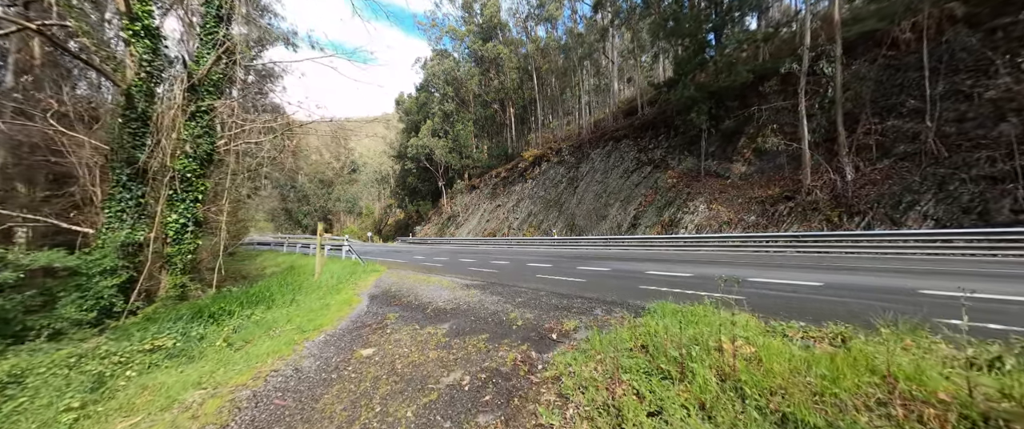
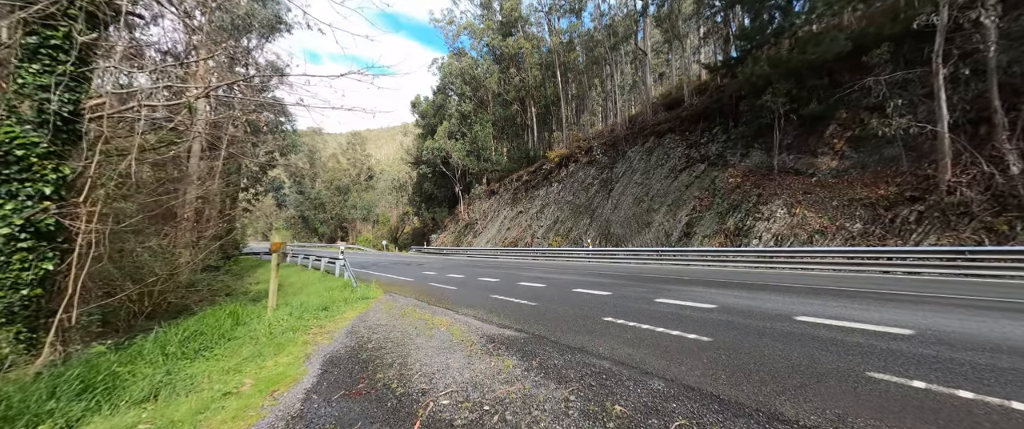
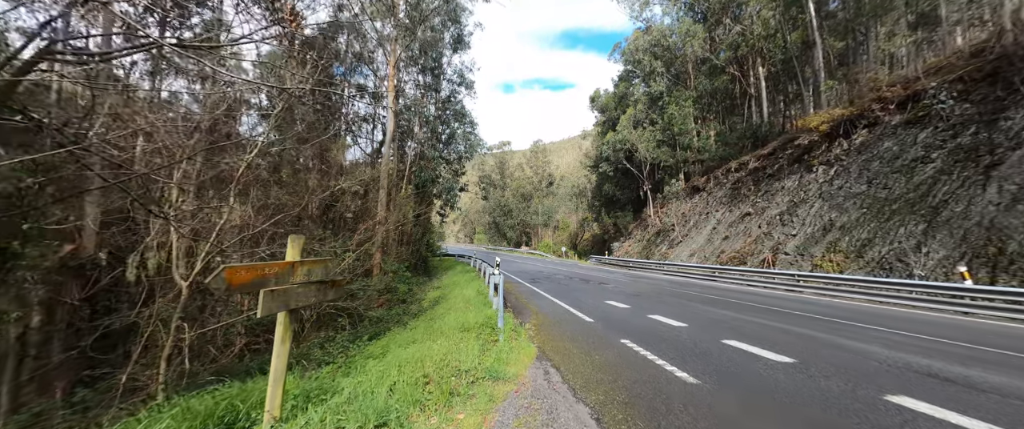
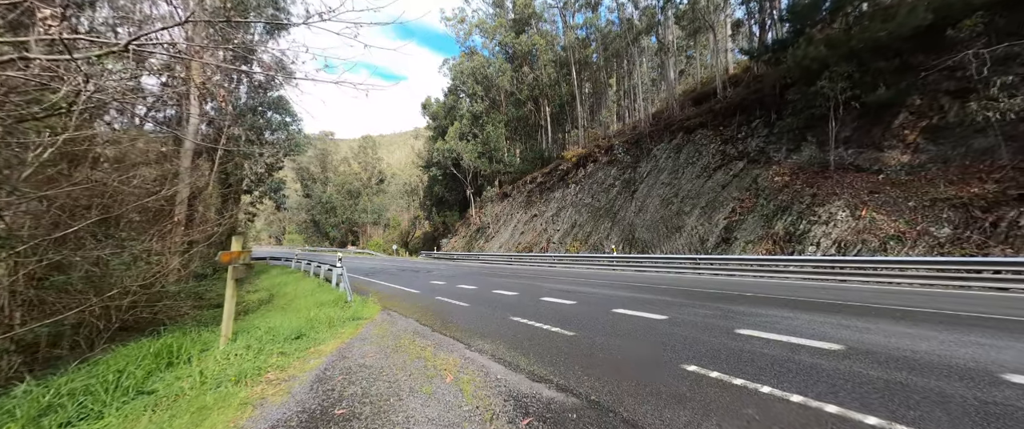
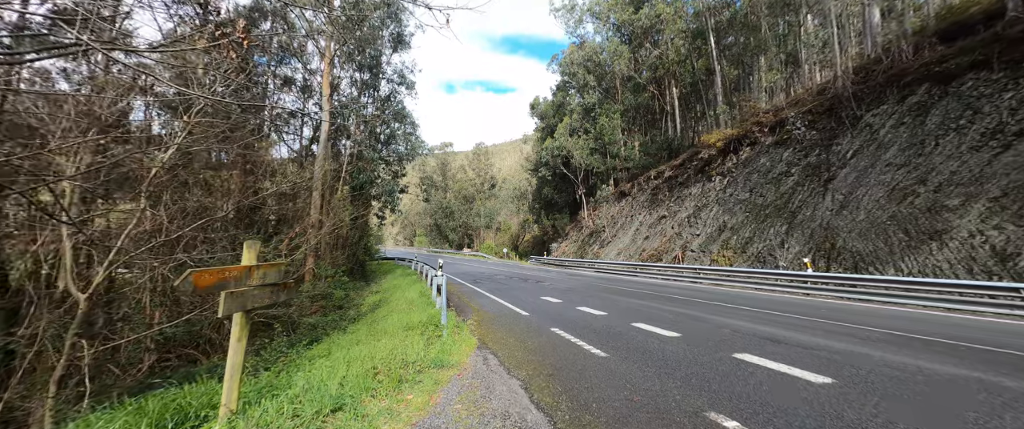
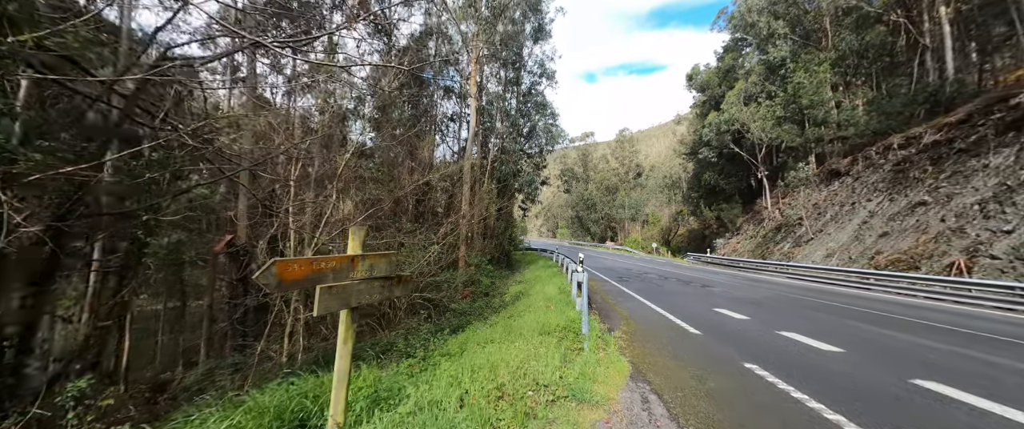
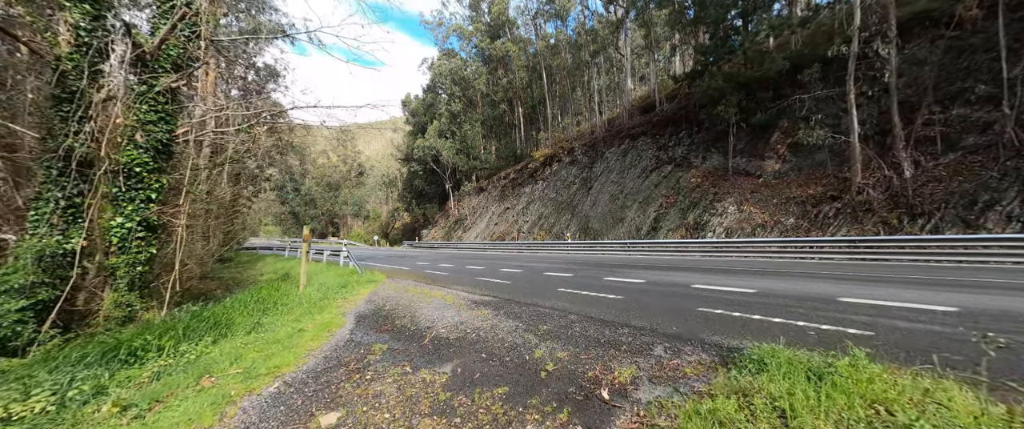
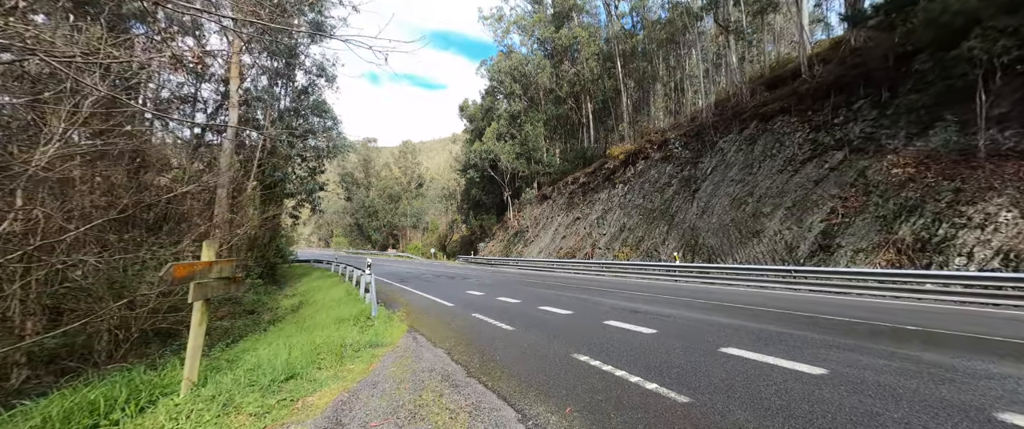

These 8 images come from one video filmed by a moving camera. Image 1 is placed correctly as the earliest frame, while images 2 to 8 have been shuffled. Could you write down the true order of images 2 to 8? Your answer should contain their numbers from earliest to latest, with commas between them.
7, 2, 4, 8, 5, 3, 6
